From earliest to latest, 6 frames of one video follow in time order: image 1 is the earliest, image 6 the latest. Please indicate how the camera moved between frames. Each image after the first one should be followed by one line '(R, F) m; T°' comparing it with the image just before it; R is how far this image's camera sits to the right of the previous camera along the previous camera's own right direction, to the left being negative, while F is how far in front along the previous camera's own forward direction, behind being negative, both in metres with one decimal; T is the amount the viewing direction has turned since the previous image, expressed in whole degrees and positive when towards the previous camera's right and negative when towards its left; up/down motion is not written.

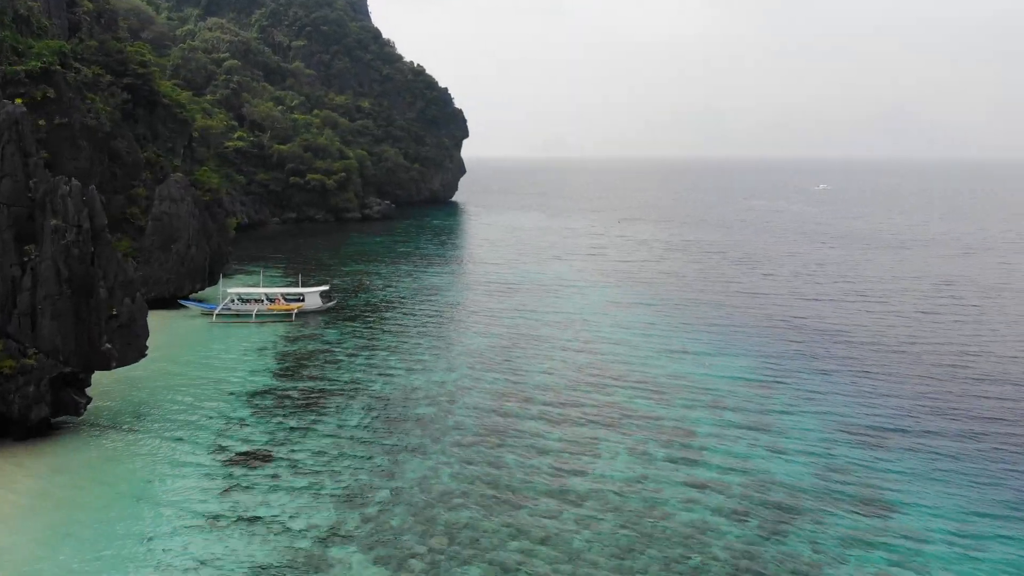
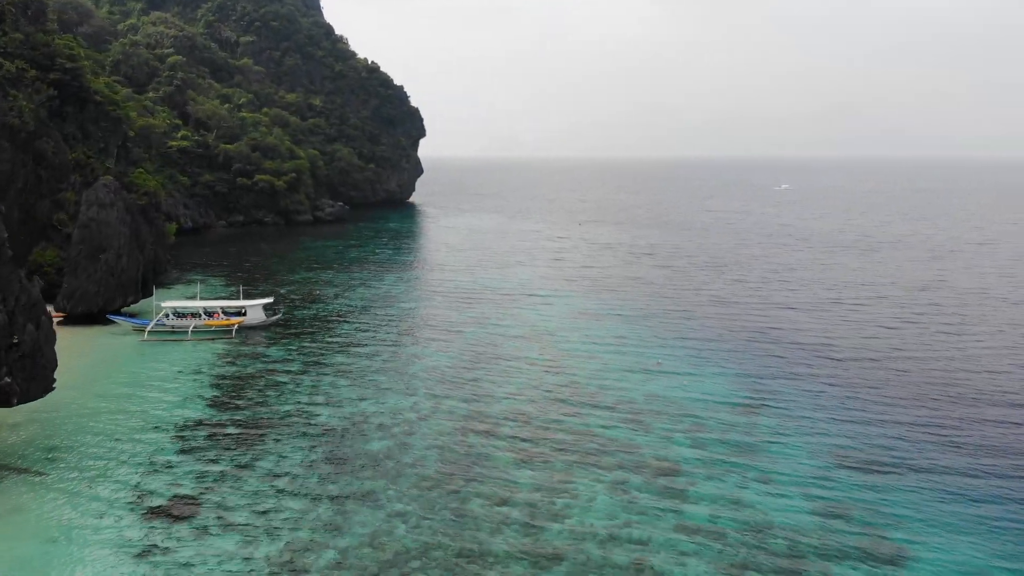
(-0.1, +2.3) m; +3°
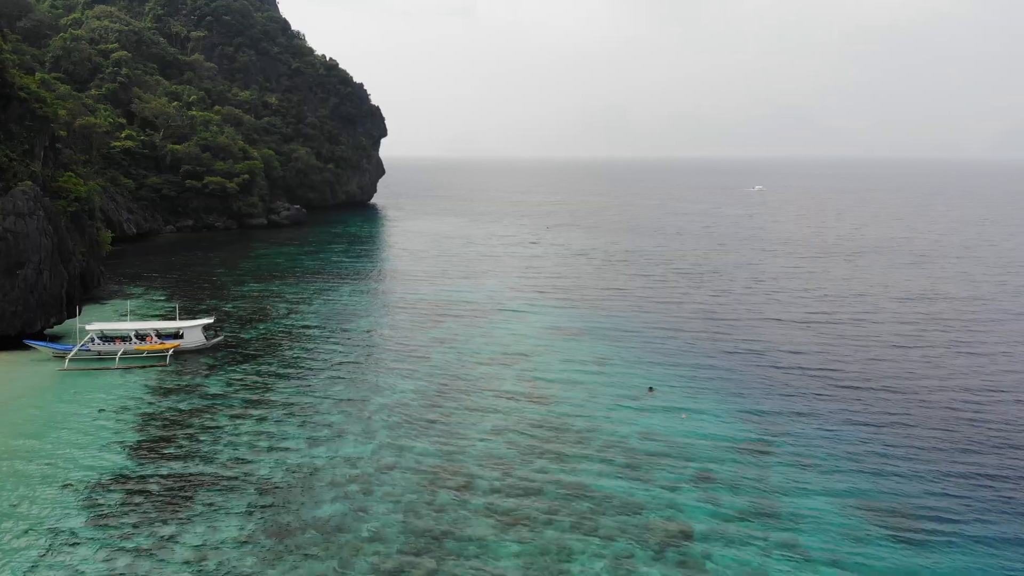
(-0.3, +3.1) m; +3°
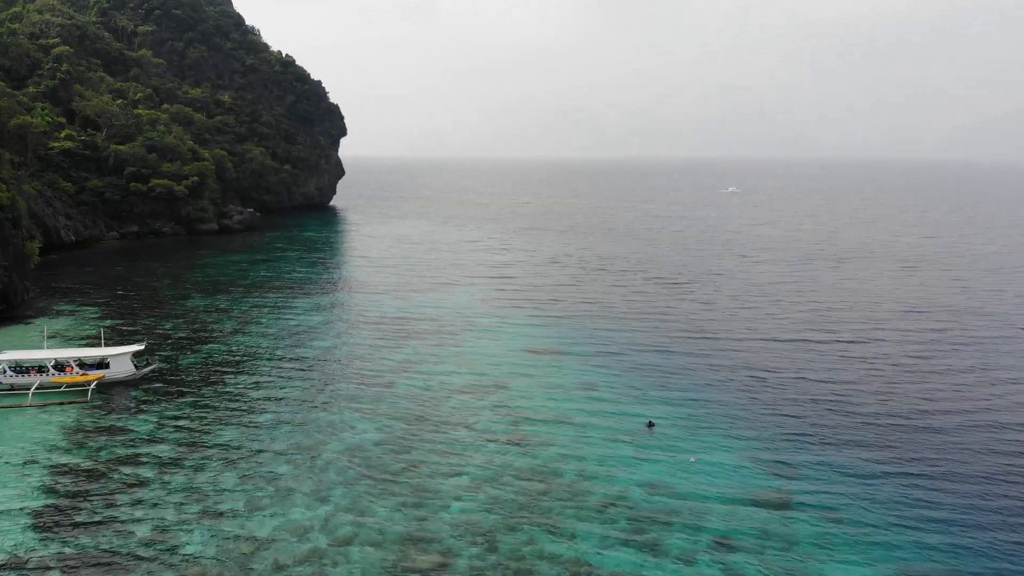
(-0.3, +3.1) m; +3°
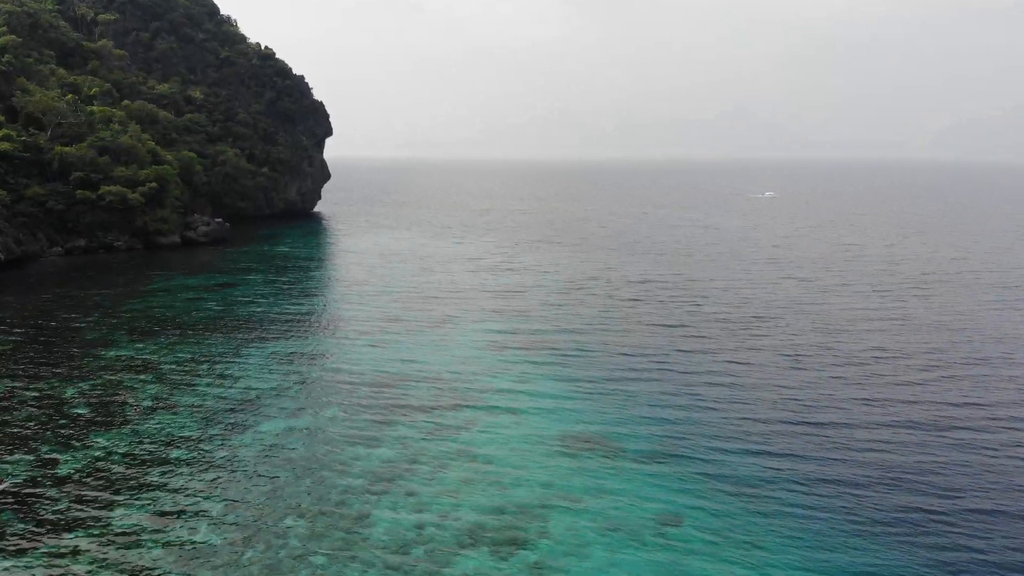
(-0.9, +8.9) m; 0°
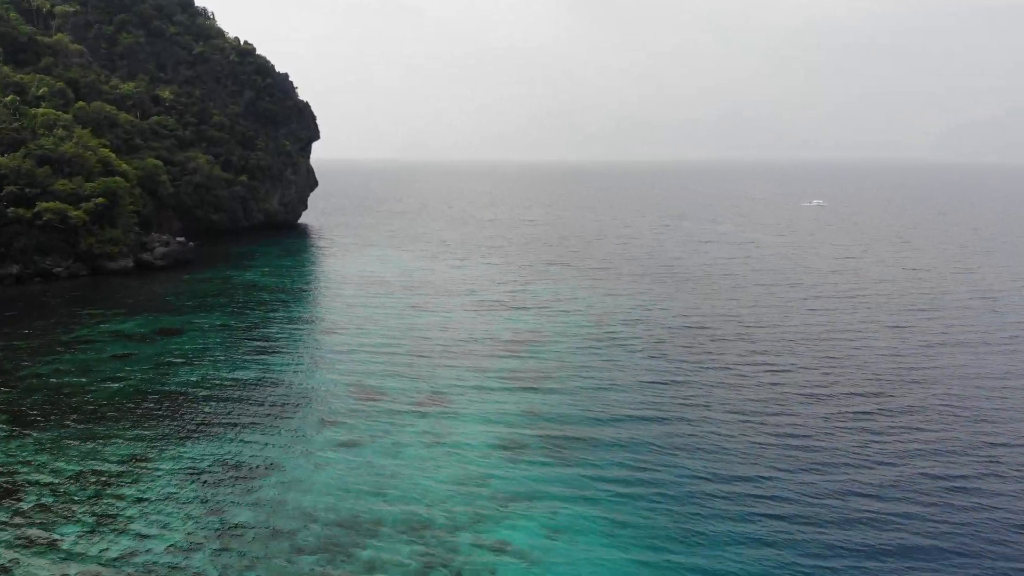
(-0.6, +8.9) m; 0°
